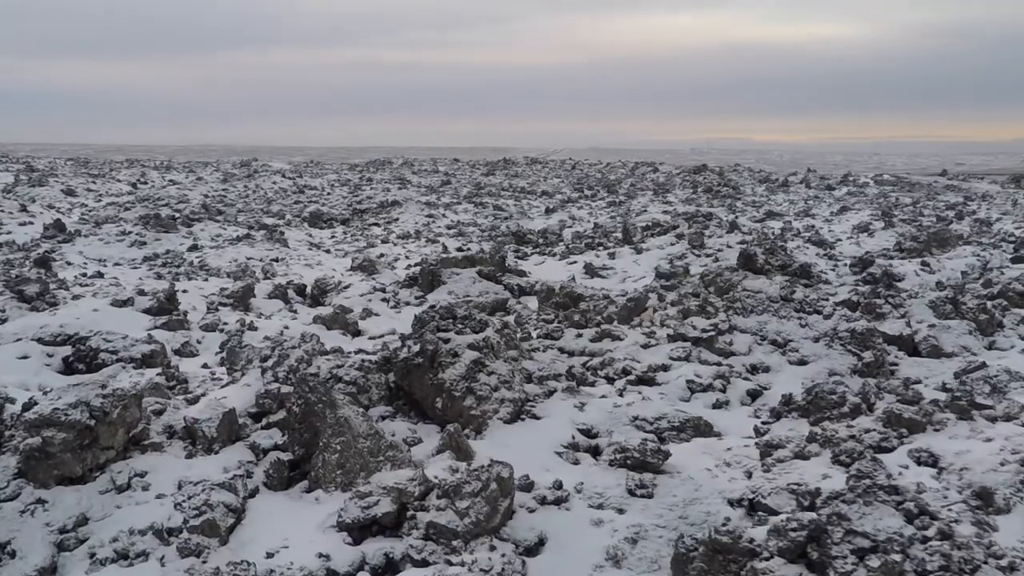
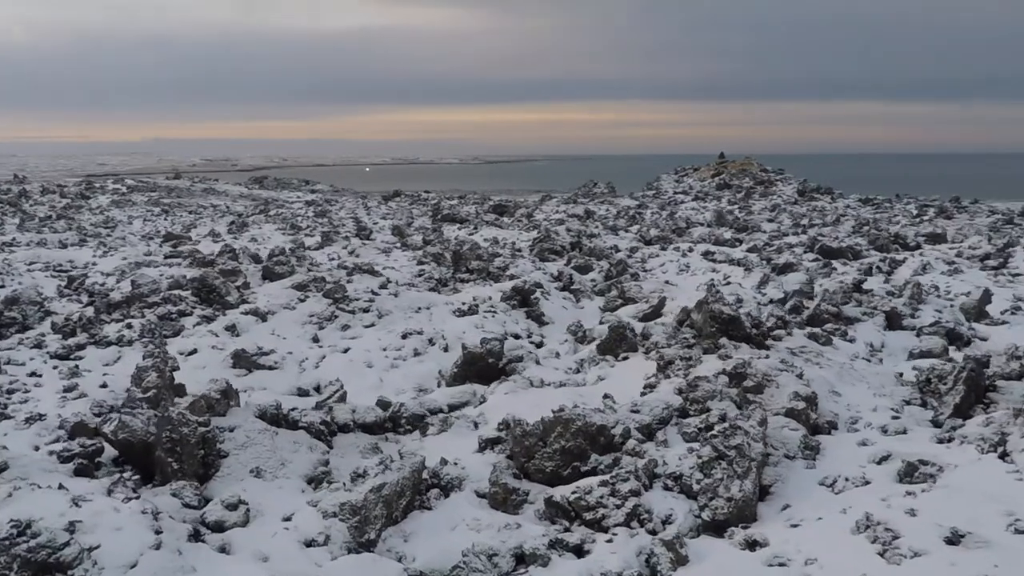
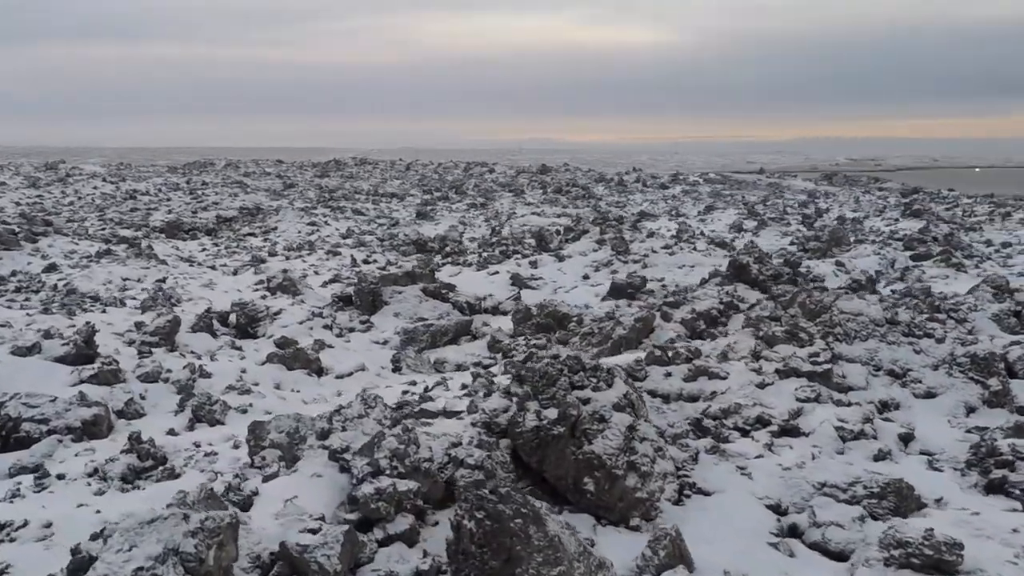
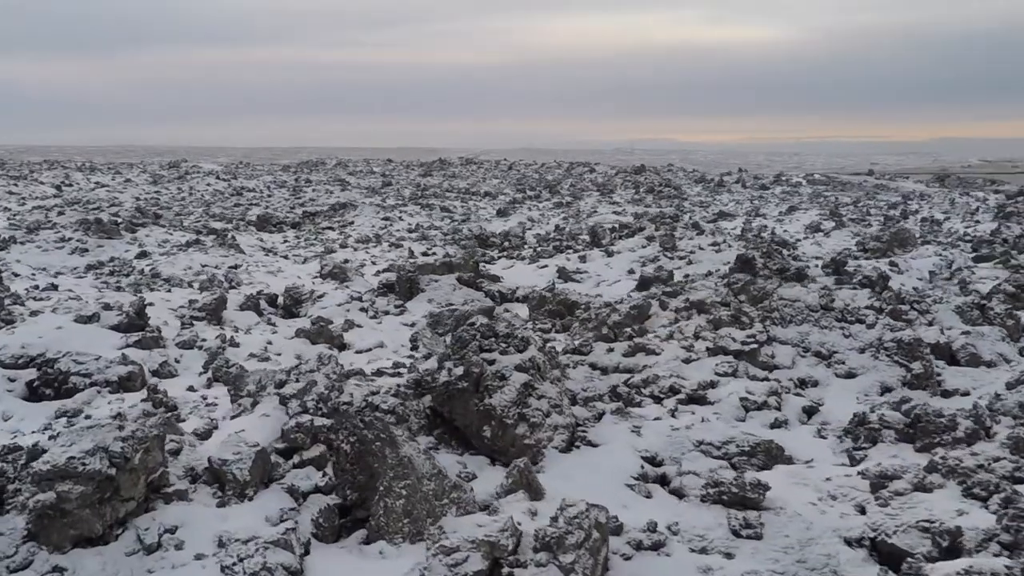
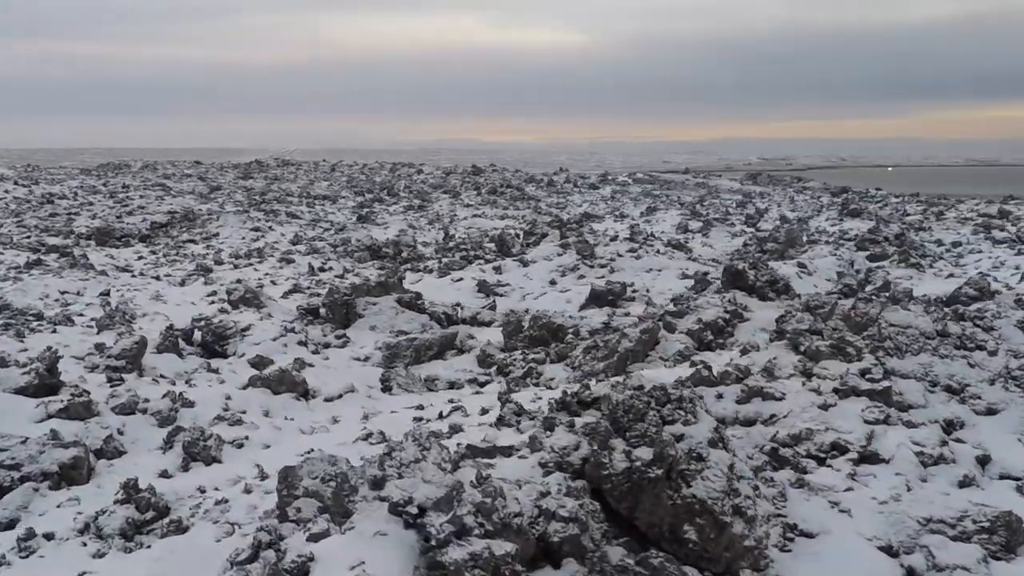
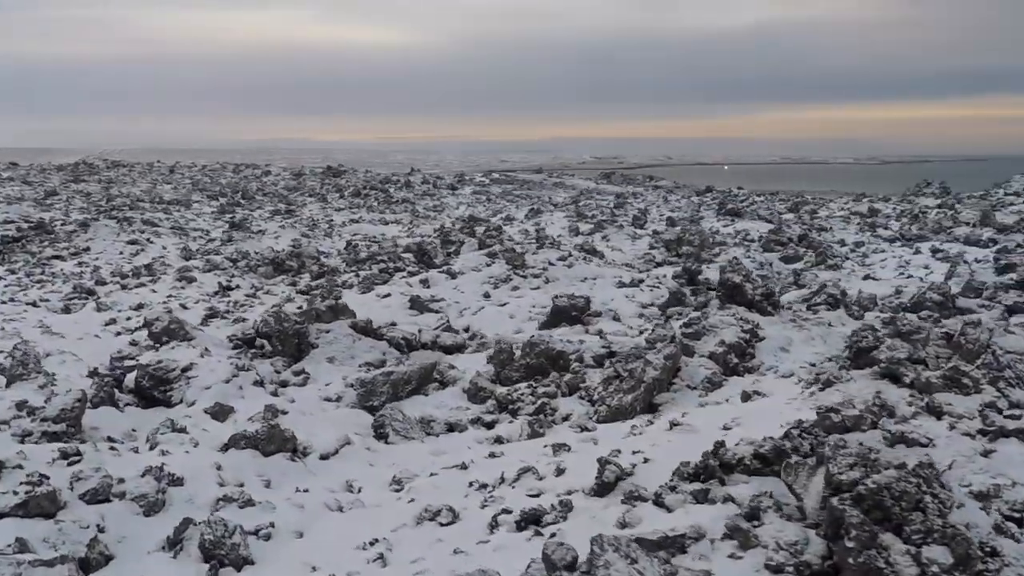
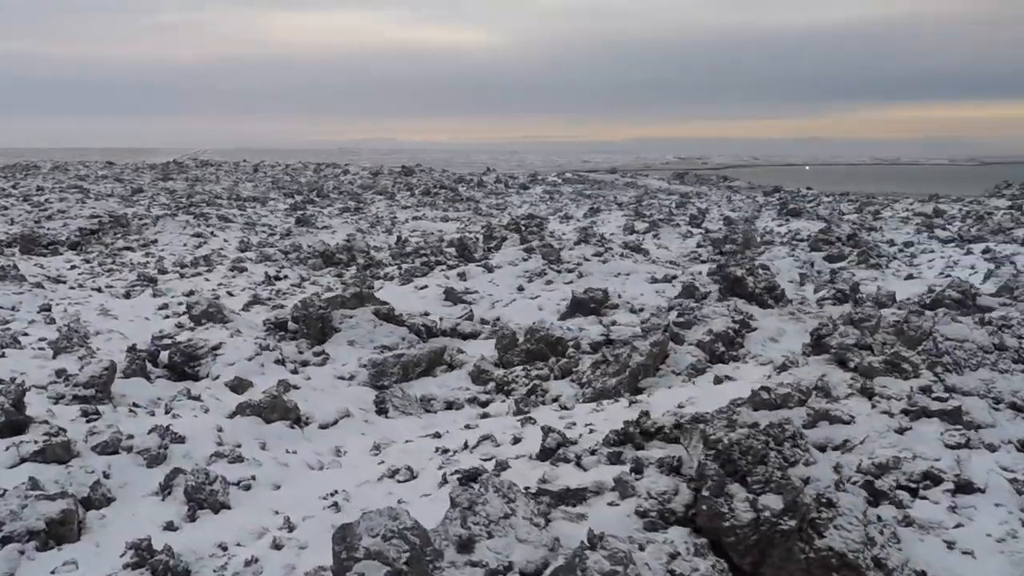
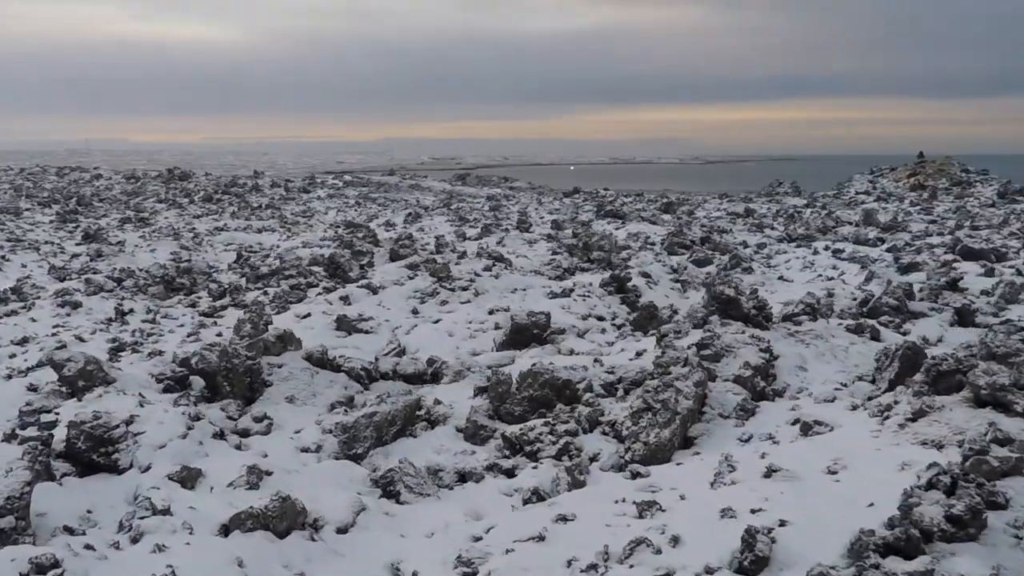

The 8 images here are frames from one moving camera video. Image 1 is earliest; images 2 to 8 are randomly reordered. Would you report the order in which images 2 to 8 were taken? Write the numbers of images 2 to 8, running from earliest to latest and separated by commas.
4, 3, 5, 7, 6, 8, 2
